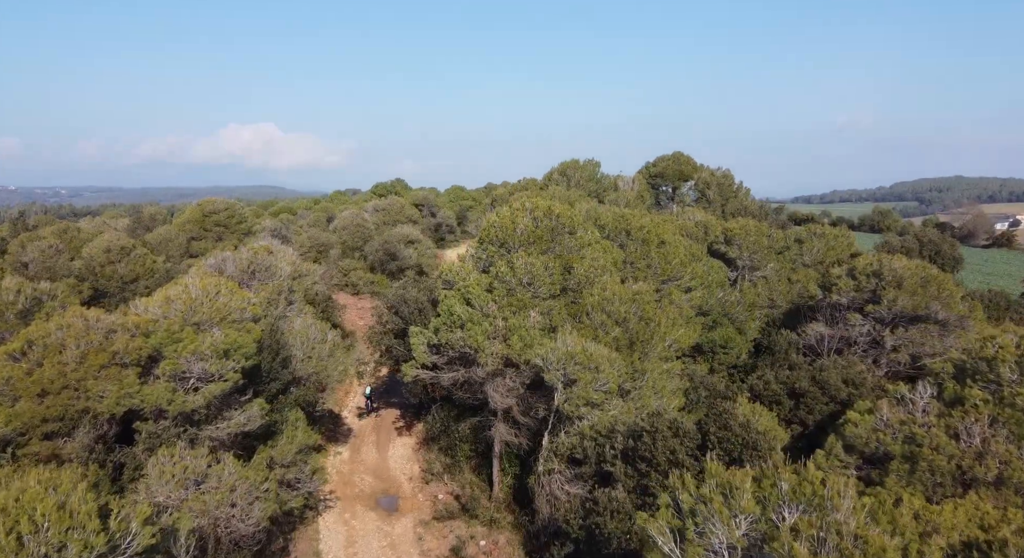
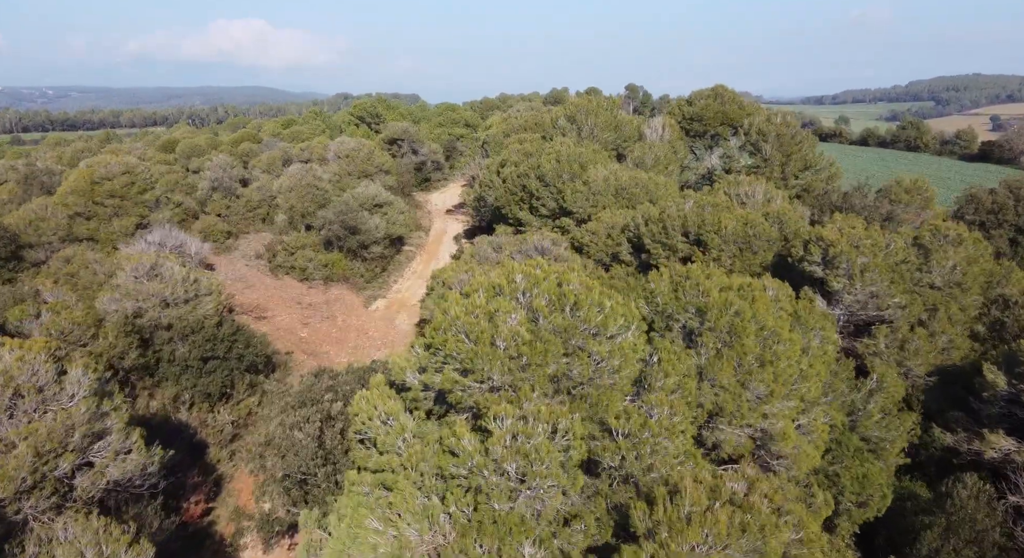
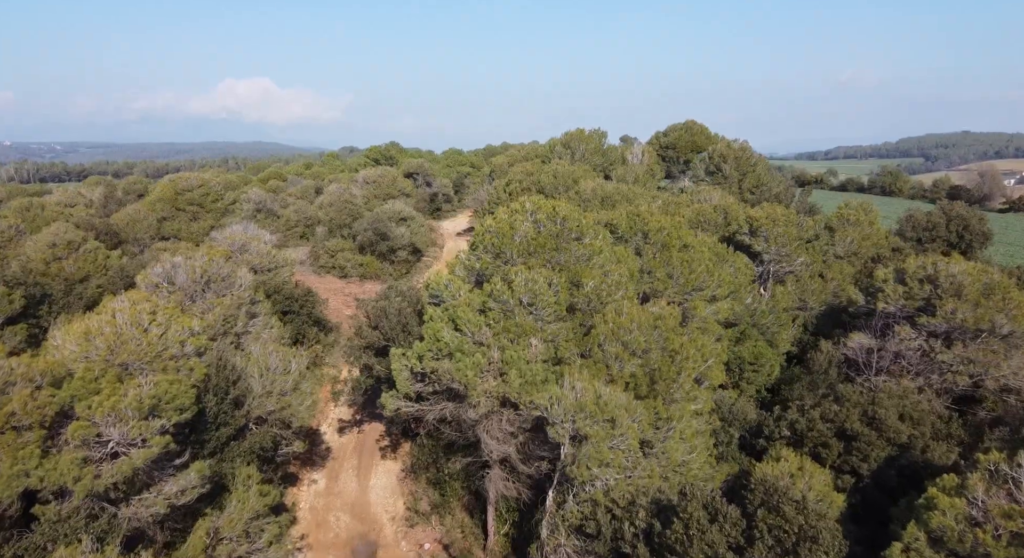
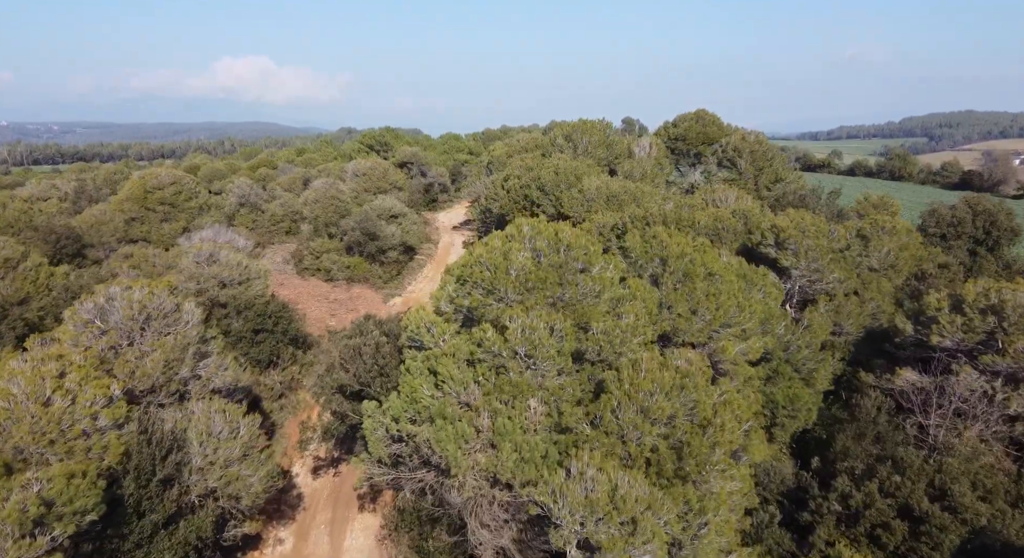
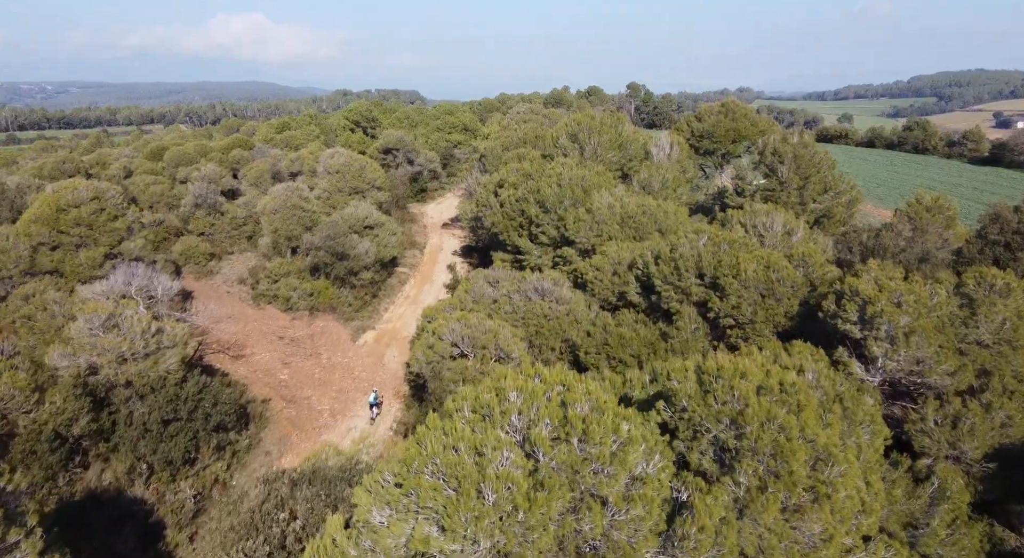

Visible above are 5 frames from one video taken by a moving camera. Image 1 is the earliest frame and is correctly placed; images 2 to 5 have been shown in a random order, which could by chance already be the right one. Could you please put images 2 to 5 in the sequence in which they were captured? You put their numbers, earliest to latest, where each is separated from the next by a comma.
3, 4, 2, 5
